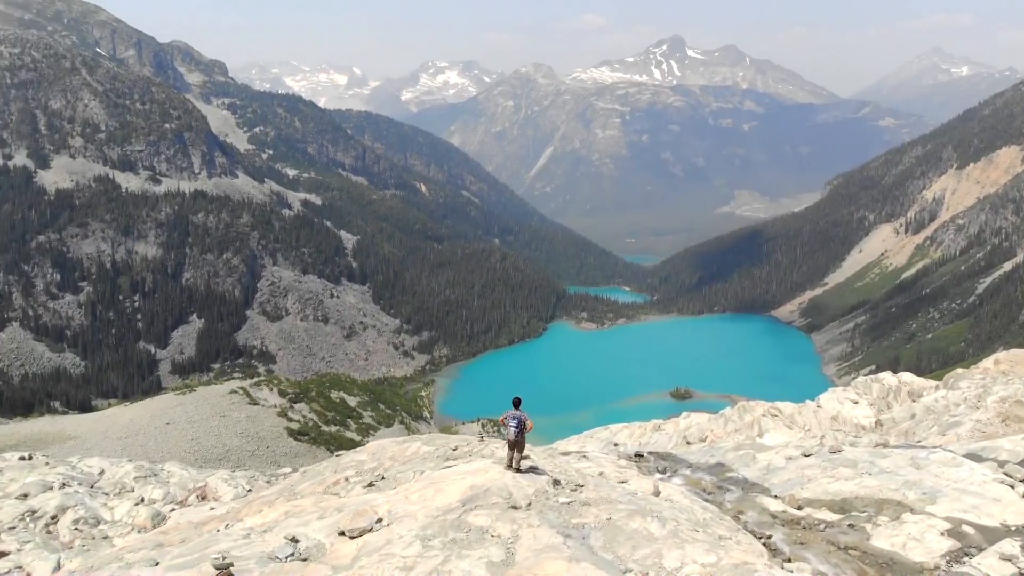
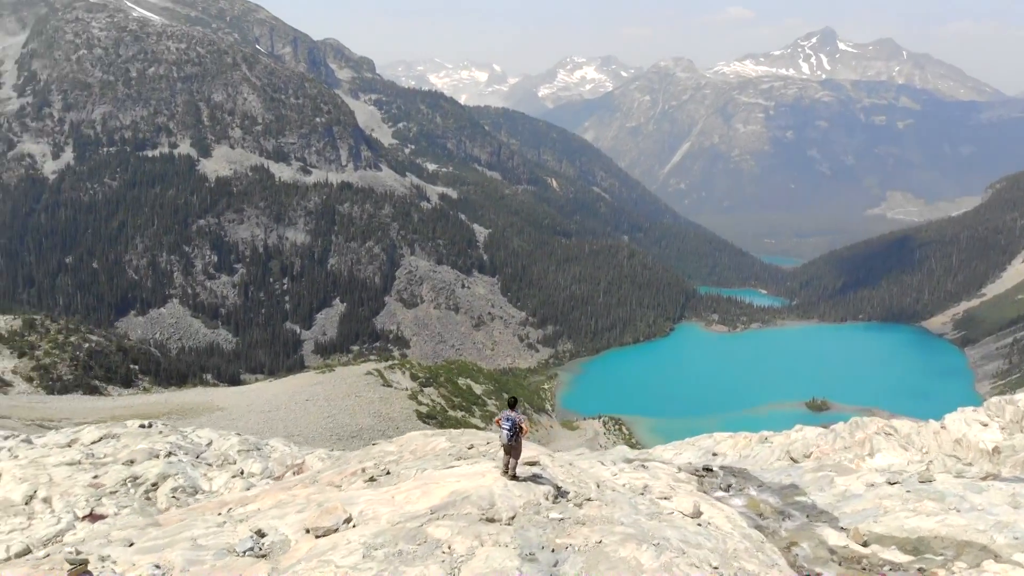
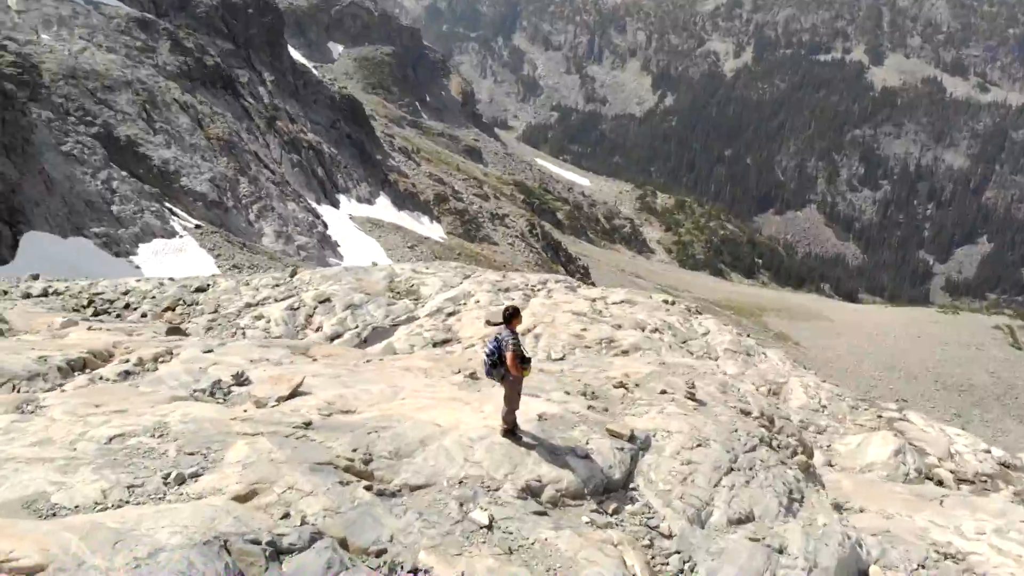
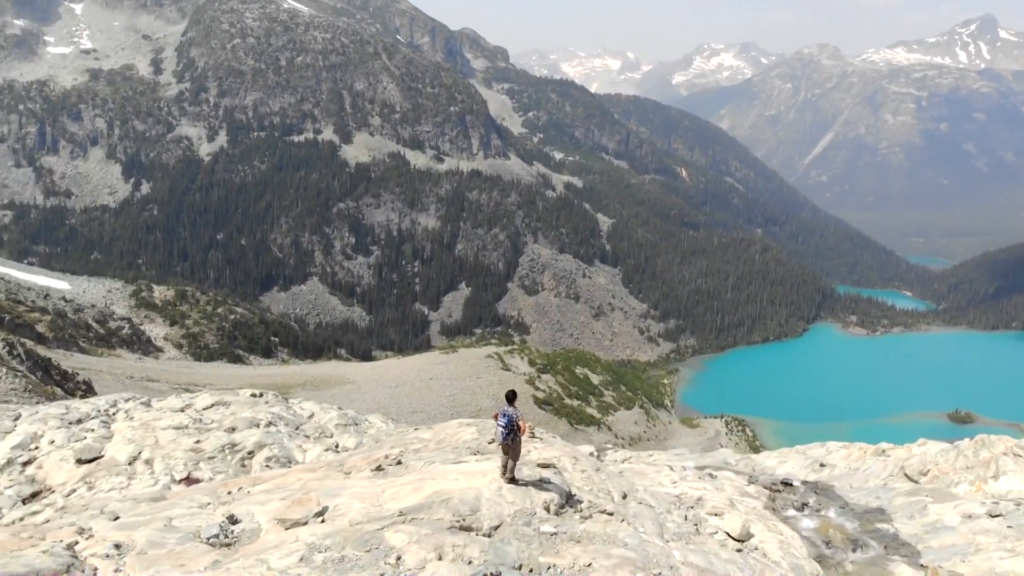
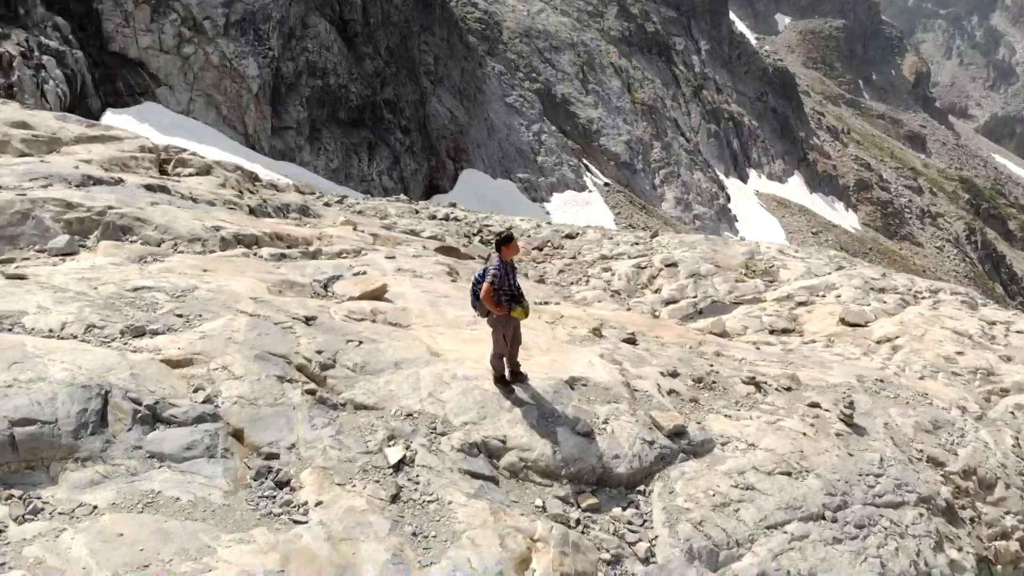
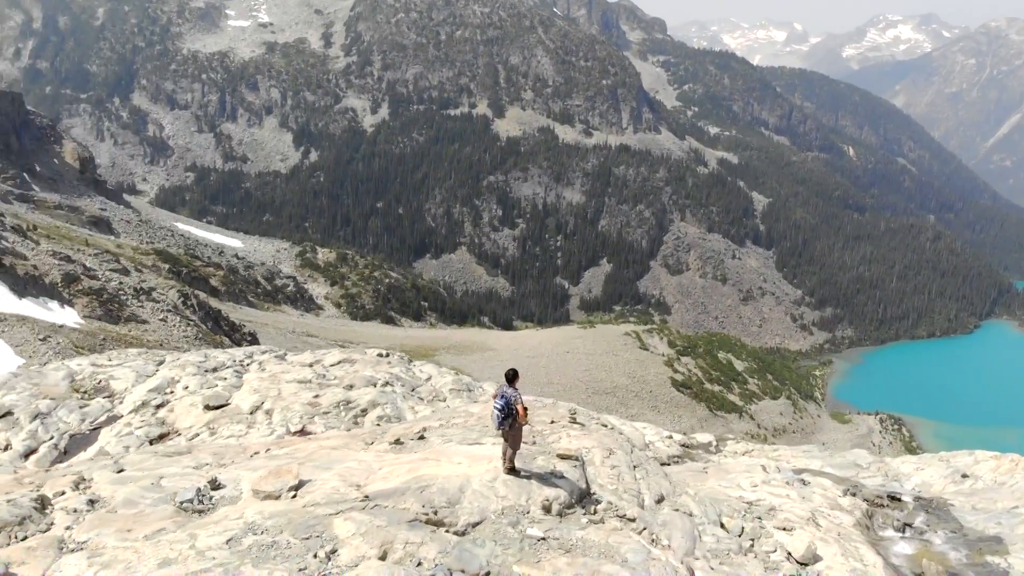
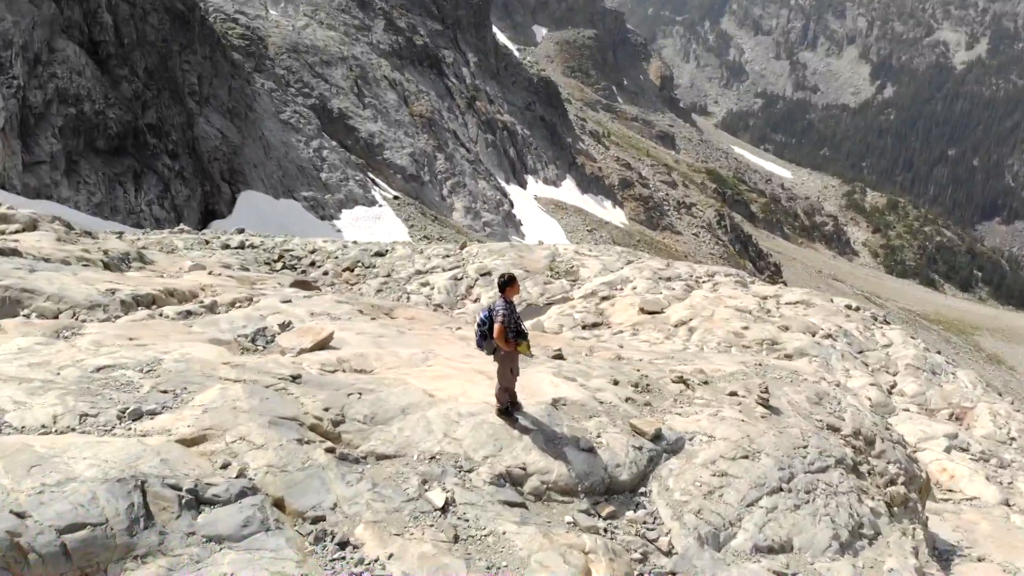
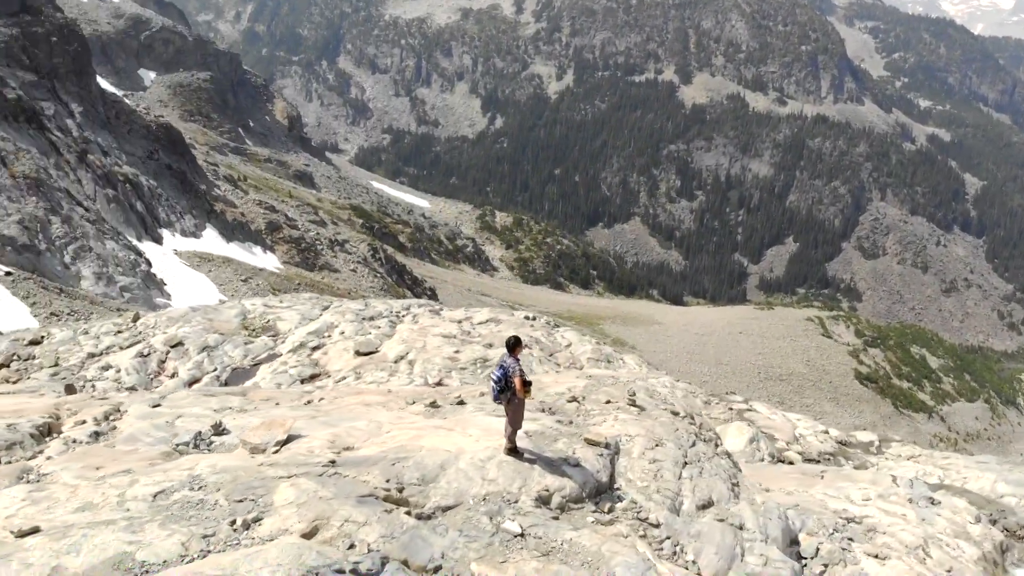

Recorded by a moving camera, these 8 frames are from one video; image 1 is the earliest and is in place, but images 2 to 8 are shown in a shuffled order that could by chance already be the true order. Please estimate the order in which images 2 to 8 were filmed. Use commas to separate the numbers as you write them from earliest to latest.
2, 4, 6, 8, 3, 7, 5
